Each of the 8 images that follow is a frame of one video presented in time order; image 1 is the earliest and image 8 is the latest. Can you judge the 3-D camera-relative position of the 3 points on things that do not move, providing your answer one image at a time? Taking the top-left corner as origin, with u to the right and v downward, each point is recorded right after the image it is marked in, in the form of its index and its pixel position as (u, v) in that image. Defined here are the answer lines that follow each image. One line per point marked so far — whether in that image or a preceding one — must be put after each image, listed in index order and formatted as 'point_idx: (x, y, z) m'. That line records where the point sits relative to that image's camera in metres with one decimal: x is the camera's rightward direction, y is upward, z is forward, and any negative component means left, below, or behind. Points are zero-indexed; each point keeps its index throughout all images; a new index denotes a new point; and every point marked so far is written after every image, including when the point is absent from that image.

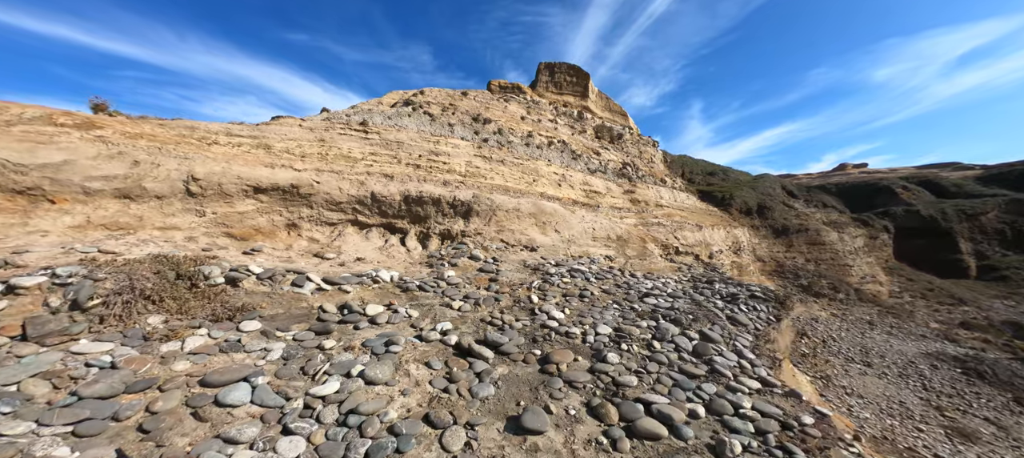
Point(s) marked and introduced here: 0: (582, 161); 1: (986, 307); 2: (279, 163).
0: (+3.8, +2.9, +14.6) m
1: (+22.6, -3.9, +14.9) m
2: (-6.3, +1.8, +8.4) m
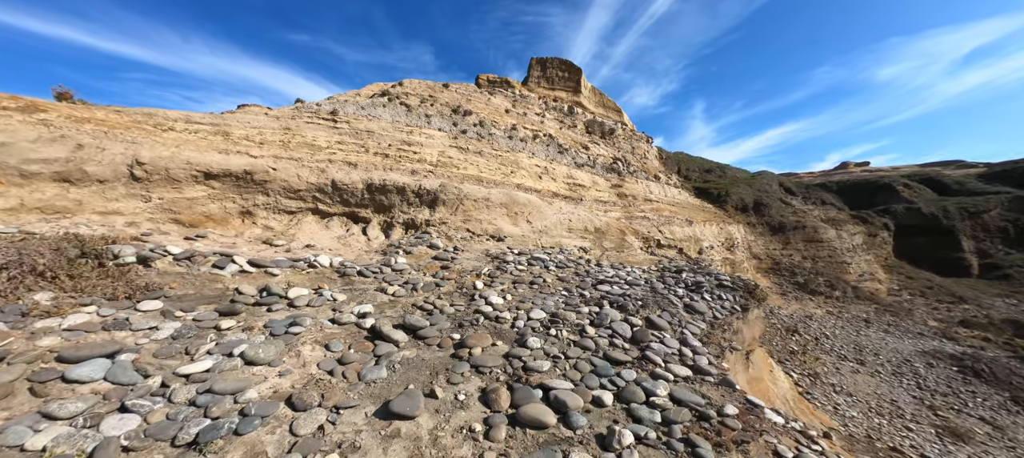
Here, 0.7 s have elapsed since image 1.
0: (+2.9, +3.2, +14.3) m
1: (+21.7, -3.6, +14.4) m
2: (-7.2, +2.1, +8.1) m
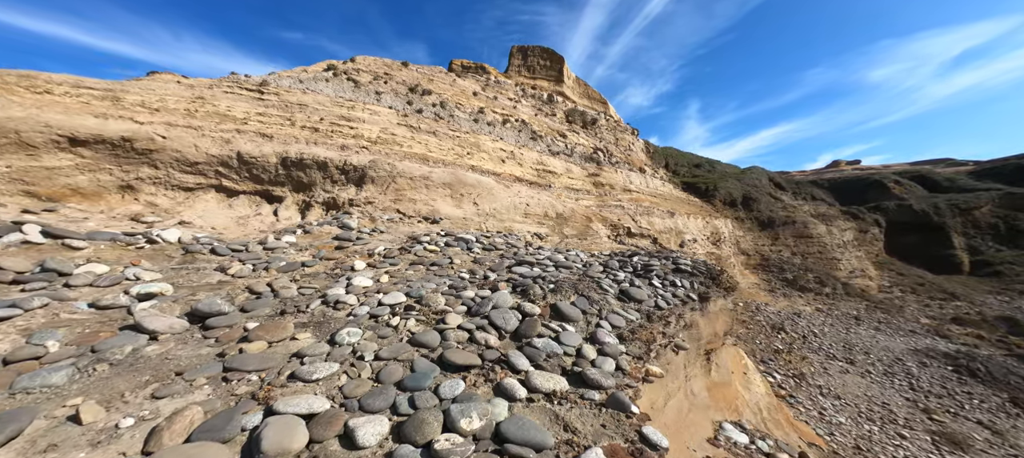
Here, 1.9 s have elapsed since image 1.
0: (+1.4, +3.6, +13.2) m
1: (+20.2, -3.2, +13.5) m
2: (-8.6, +2.5, +6.9) m
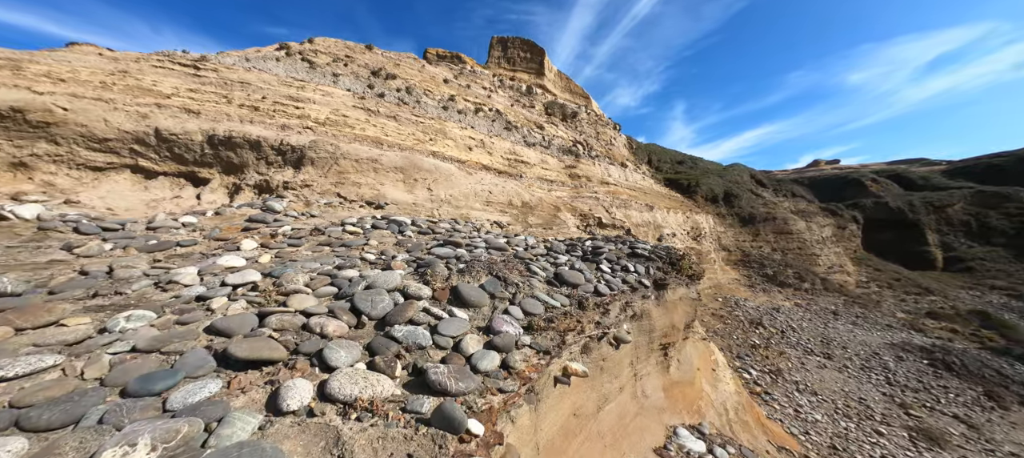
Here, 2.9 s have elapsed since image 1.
0: (+0.3, +3.9, +12.6) m
1: (+19.0, -2.9, +13.5) m
2: (-9.6, +2.8, +6.0) m
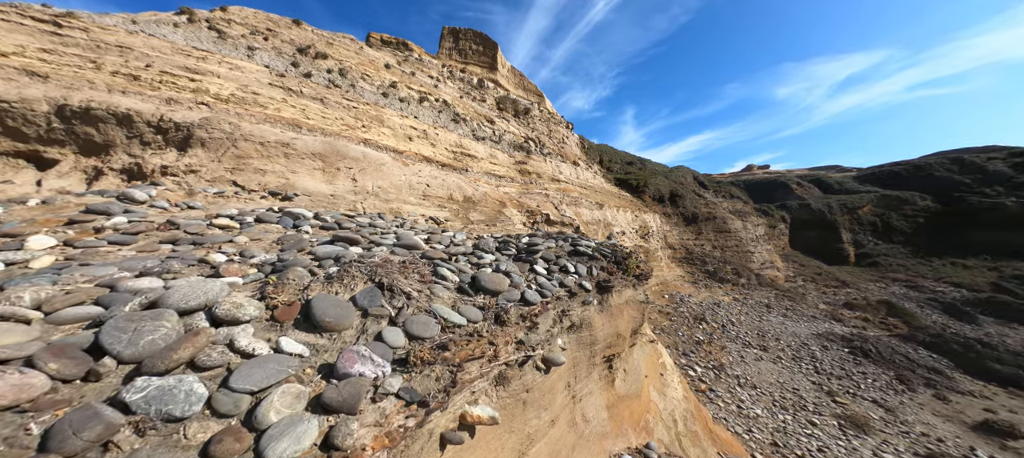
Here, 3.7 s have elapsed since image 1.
0: (-1.6, +3.9, +11.9) m
1: (+16.9, -2.8, +15.1) m
2: (-10.6, +2.8, +4.1) m
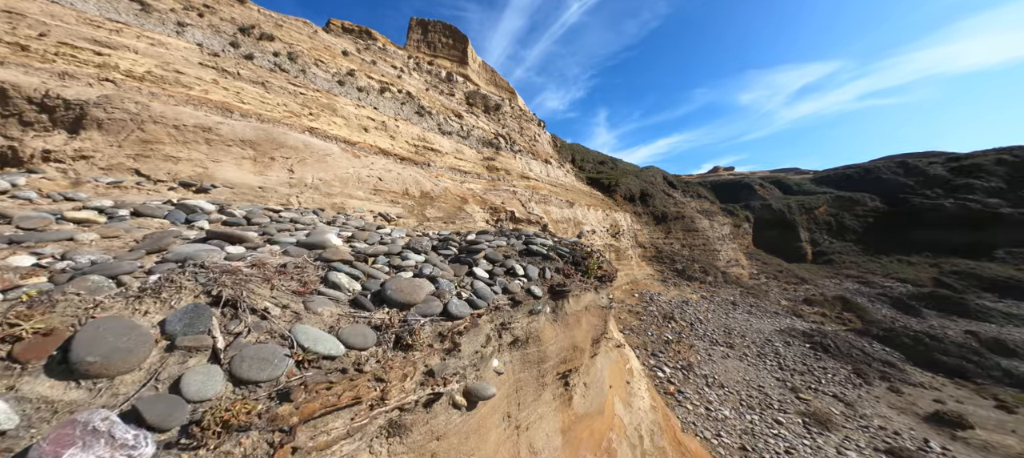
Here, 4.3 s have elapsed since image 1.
0: (-2.7, +4.0, +11.3) m
1: (+15.5, -2.8, +15.9) m
2: (-11.1, +2.9, +2.9) m
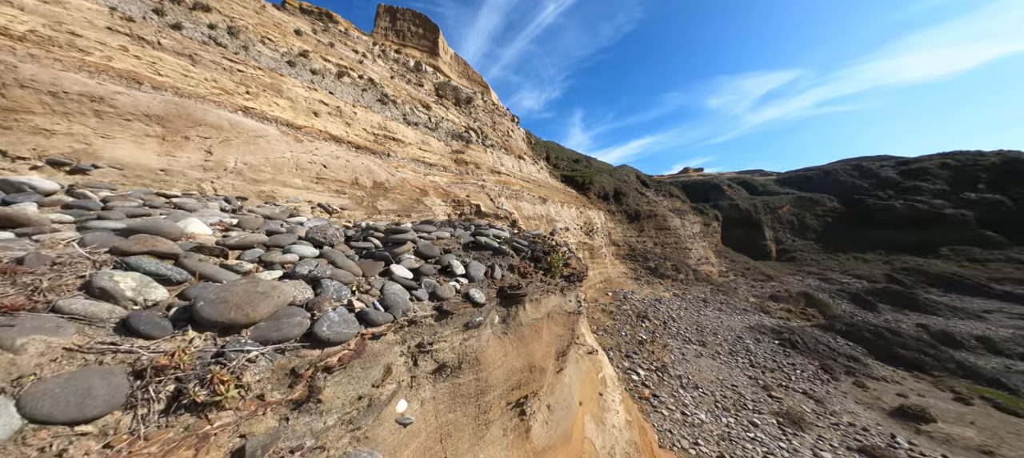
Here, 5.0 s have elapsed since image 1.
0: (-3.7, +4.1, +10.5) m
1: (+14.1, -2.7, +16.4) m
2: (-11.4, +3.0, +1.5) m
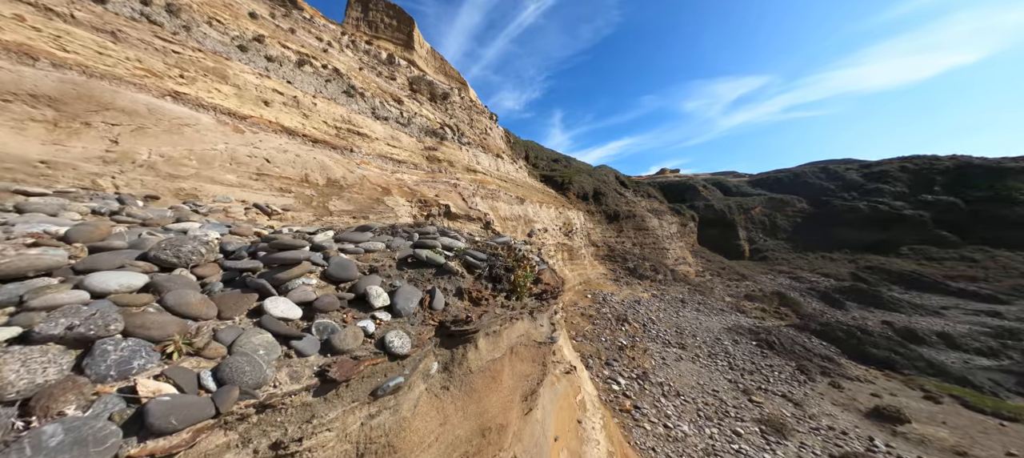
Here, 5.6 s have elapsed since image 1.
0: (-4.4, +4.0, +9.8) m
1: (+13.0, -2.7, +16.7) m
2: (-11.6, +2.9, +0.4) m
